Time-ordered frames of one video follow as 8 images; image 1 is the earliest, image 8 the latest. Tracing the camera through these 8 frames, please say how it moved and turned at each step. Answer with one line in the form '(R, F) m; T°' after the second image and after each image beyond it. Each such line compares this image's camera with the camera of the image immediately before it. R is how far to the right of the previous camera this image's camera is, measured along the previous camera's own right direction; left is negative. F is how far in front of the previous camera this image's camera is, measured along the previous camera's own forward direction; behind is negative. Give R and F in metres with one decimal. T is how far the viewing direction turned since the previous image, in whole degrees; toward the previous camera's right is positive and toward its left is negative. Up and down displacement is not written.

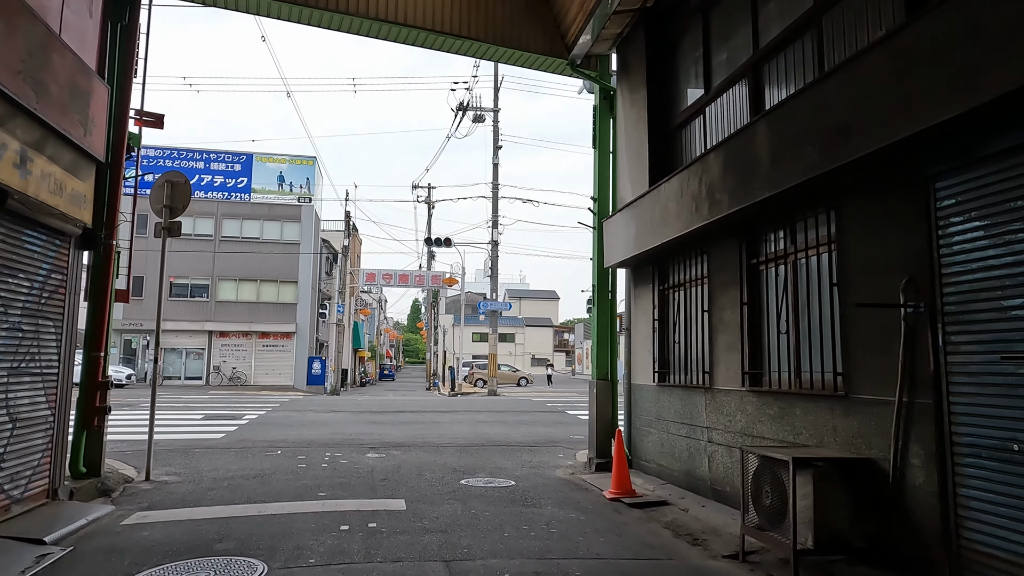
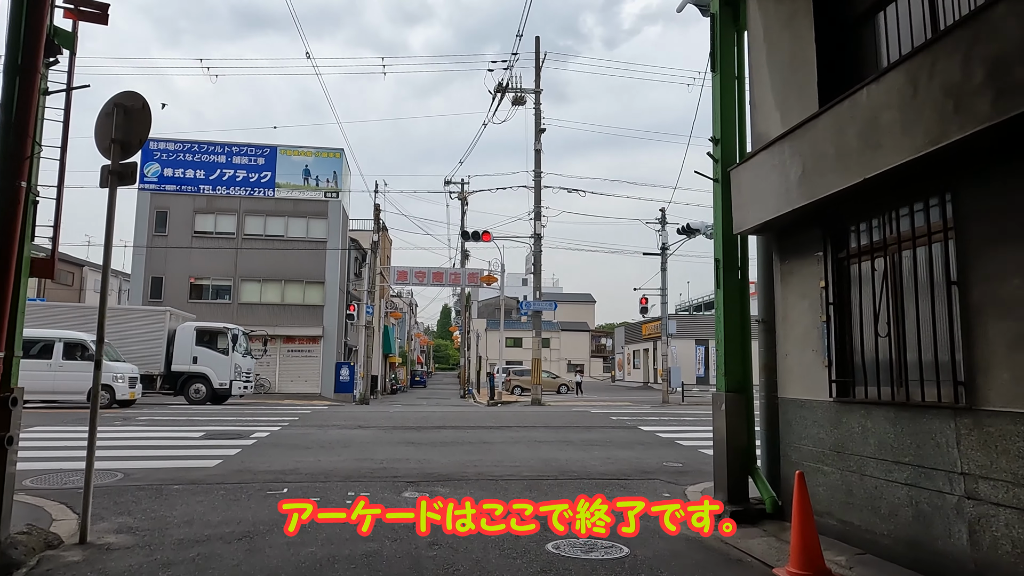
(-0.7, +2.7) m; -2°
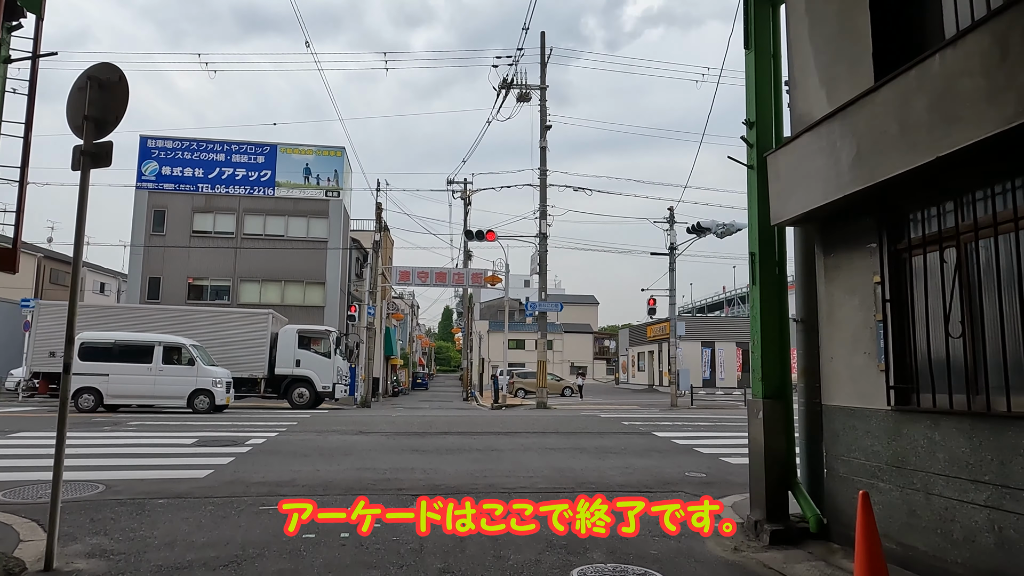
(-0.1, +0.6) m; 0°
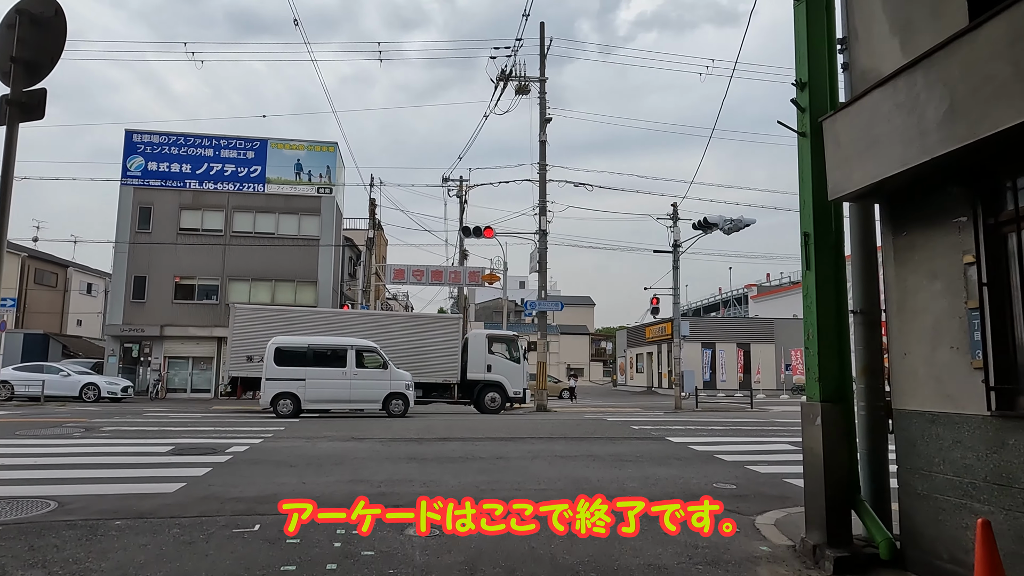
(-0.2, +0.9) m; +1°
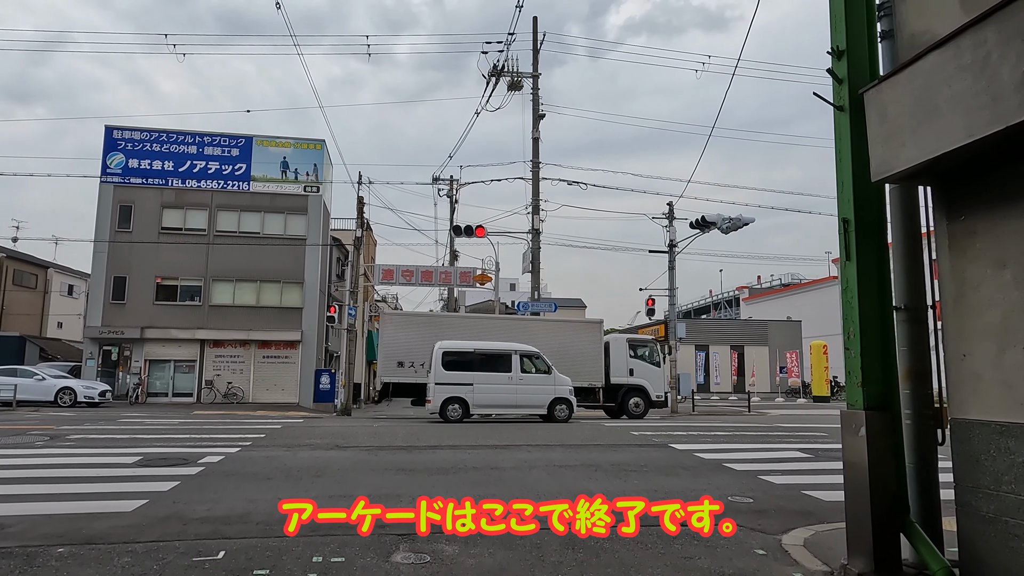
(-0.1, +0.7) m; +1°
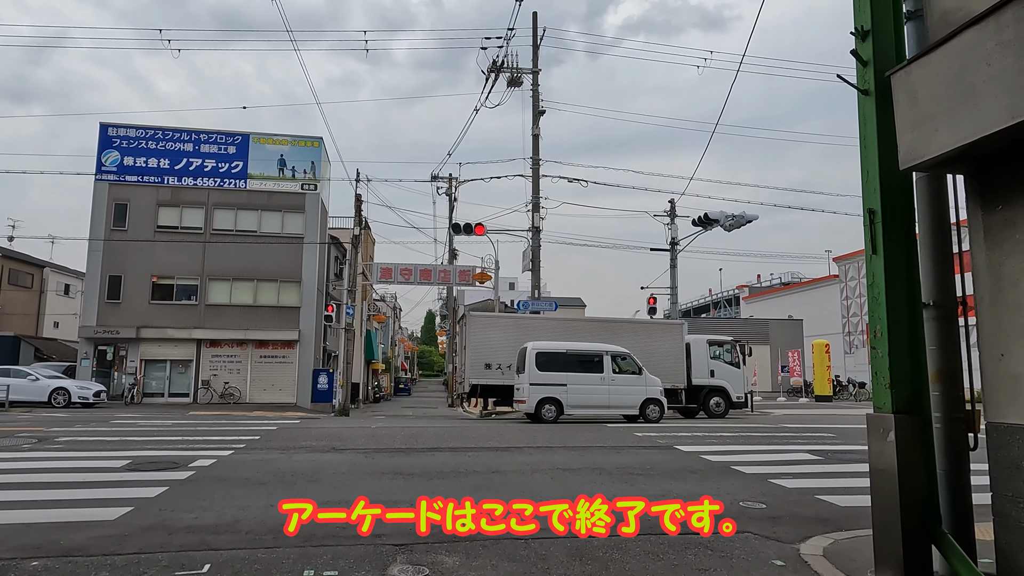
(0.0, +0.3) m; 0°
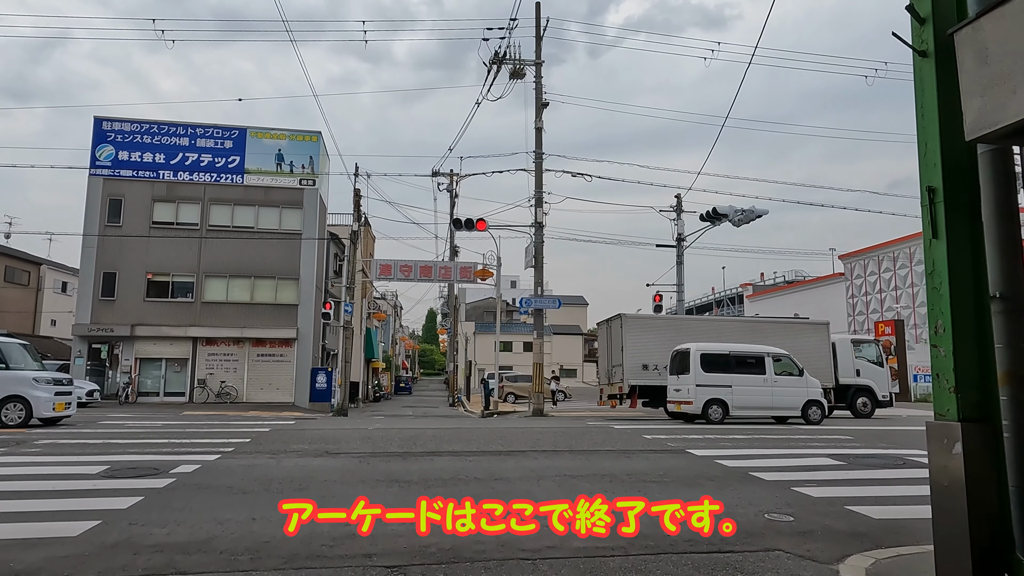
(0.0, +0.6) m; 0°
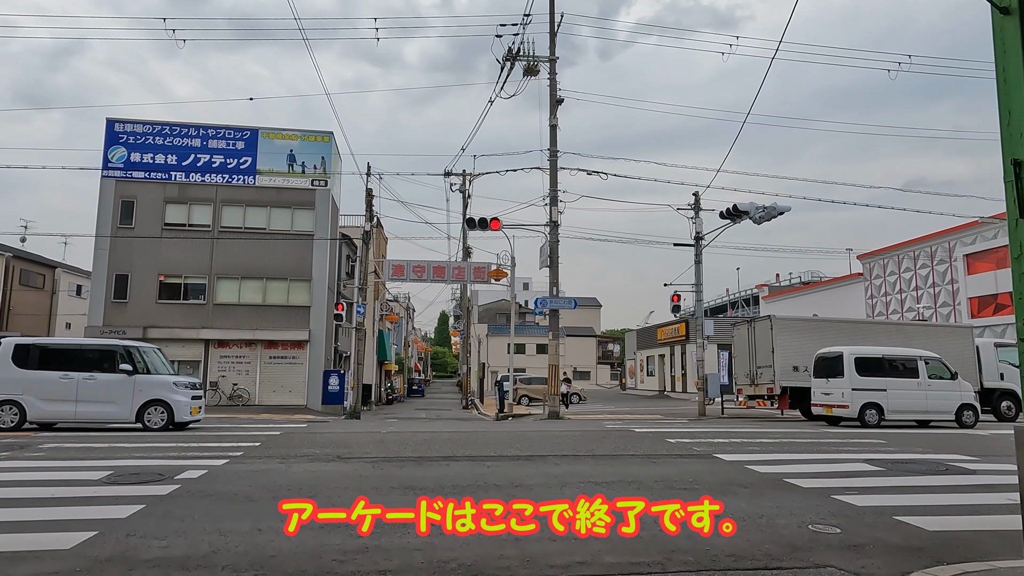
(-0.1, +0.4) m; -1°
